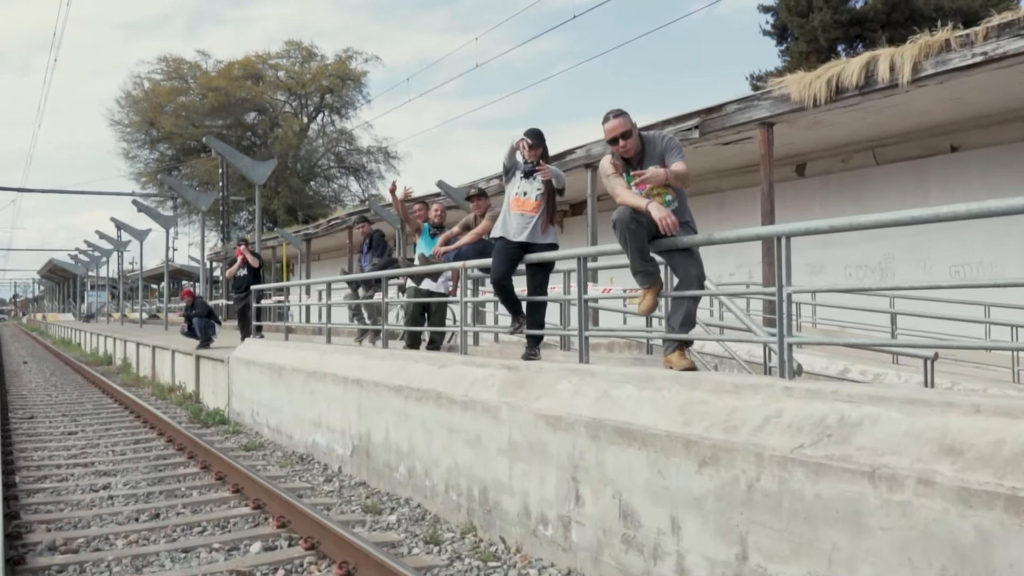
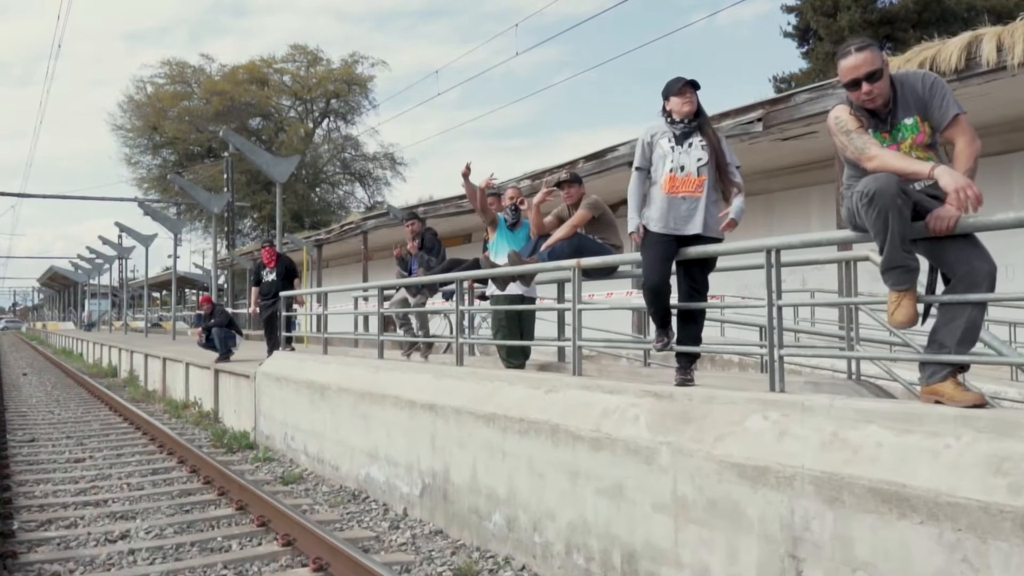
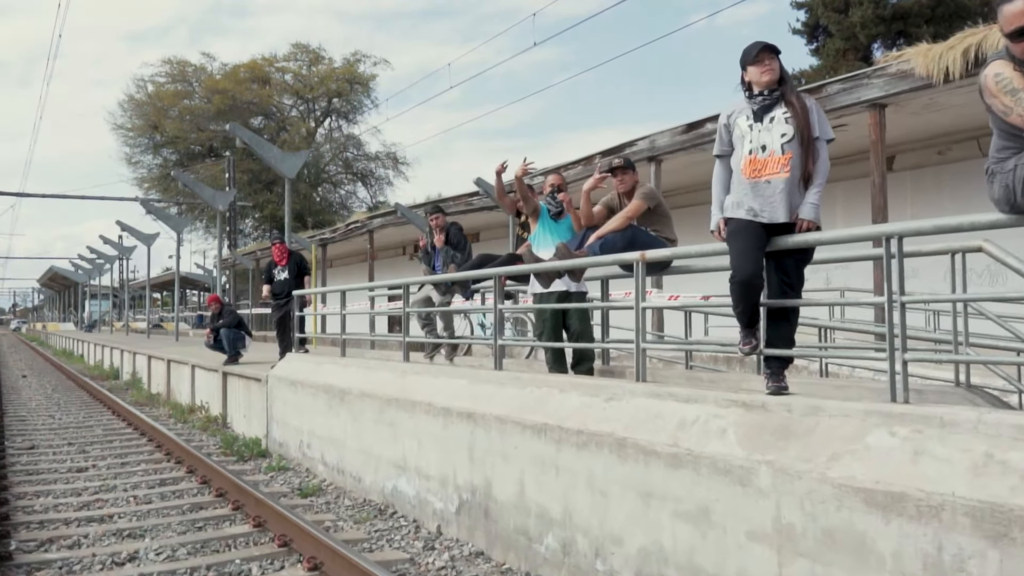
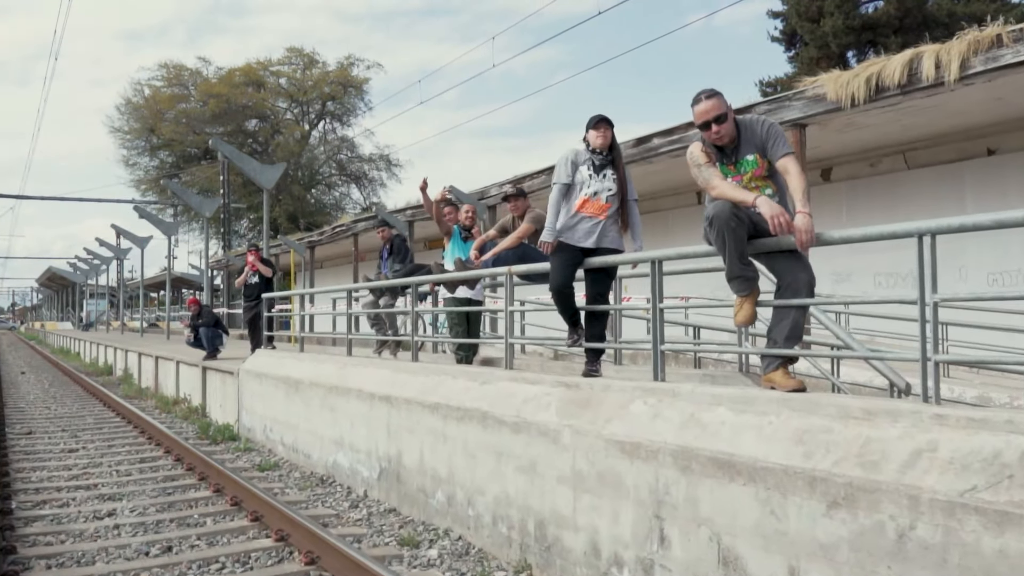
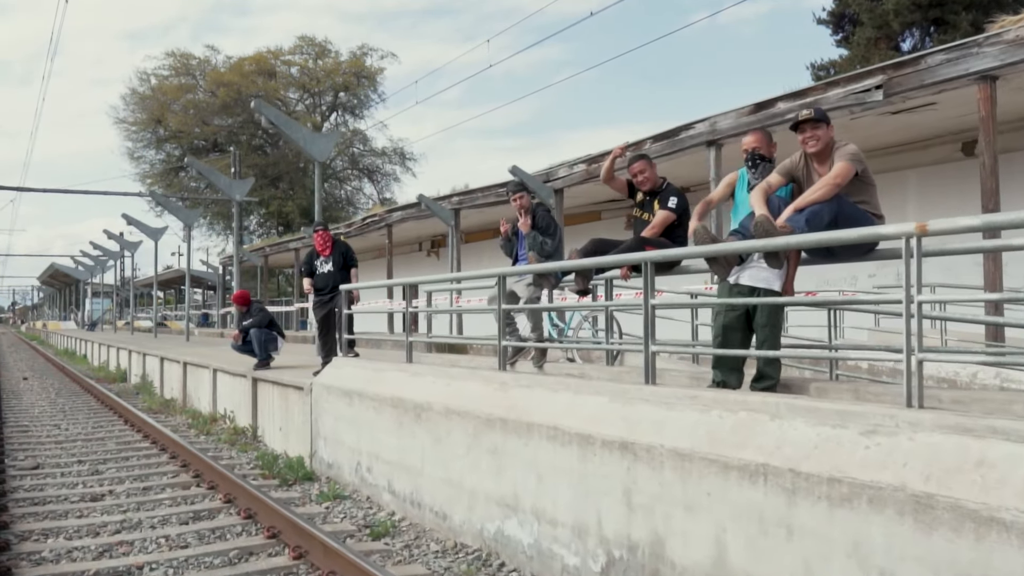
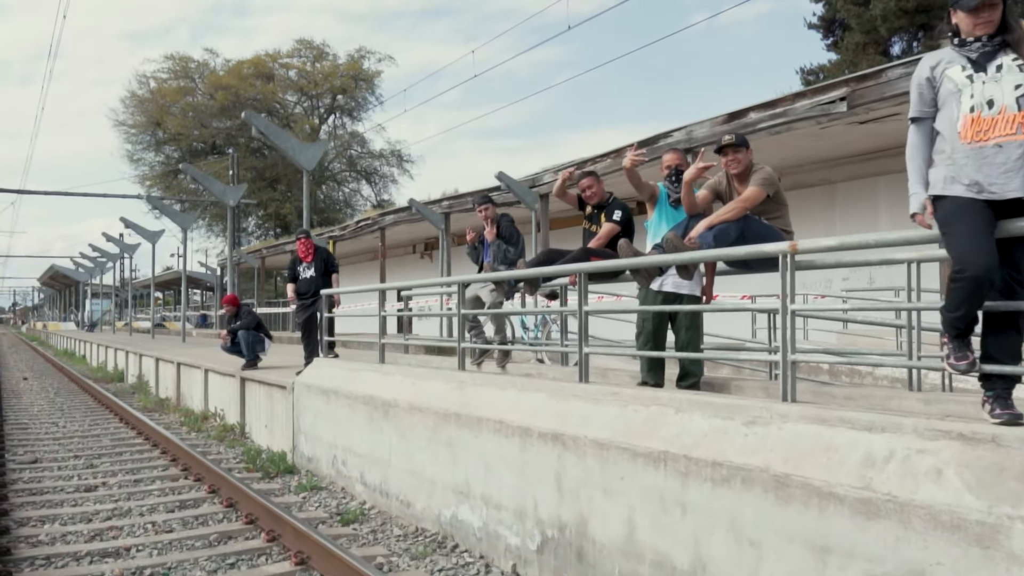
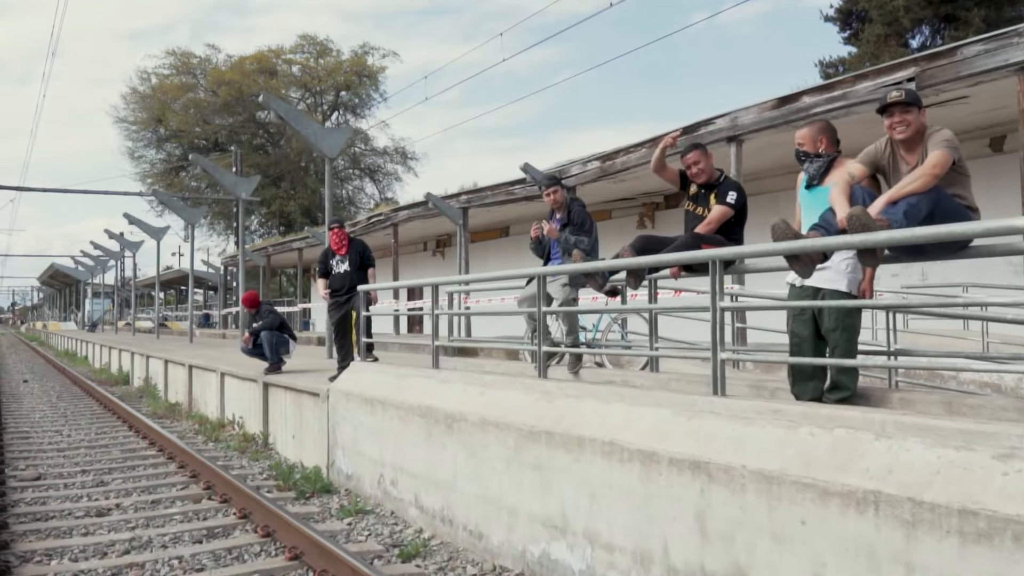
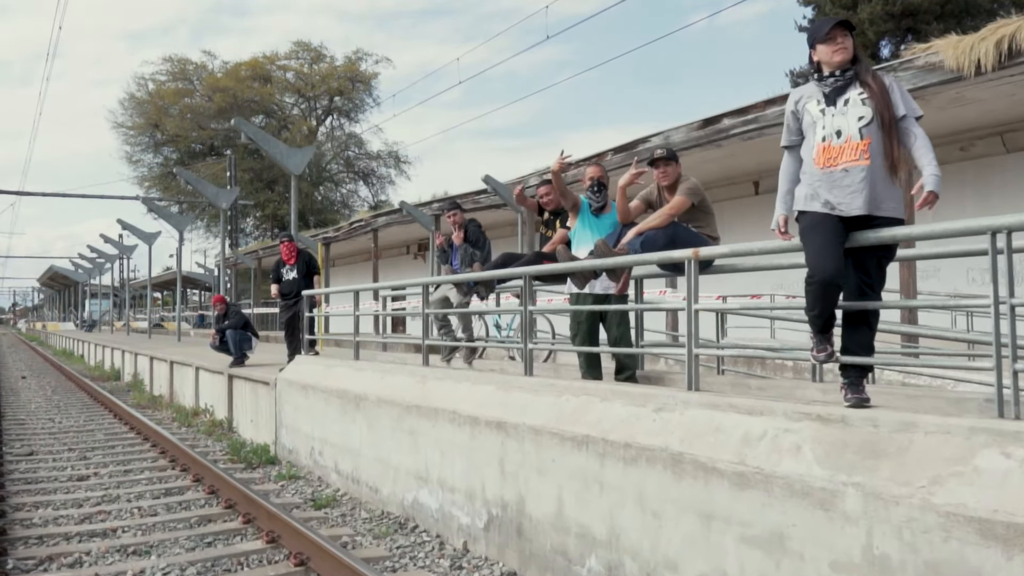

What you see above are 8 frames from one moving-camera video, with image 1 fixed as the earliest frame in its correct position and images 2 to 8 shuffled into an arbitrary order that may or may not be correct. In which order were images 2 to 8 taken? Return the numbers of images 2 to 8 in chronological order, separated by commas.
4, 2, 3, 8, 6, 5, 7
